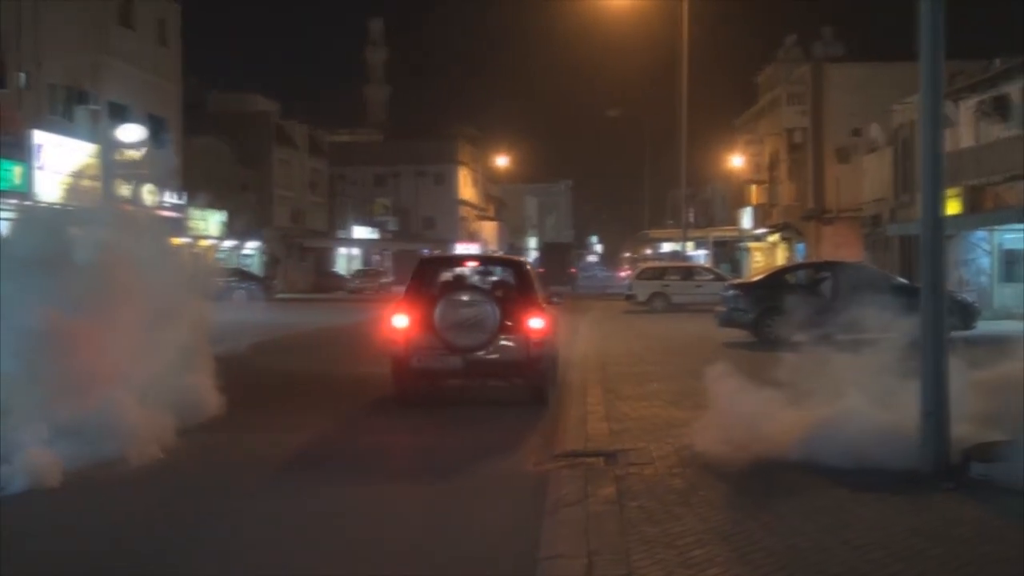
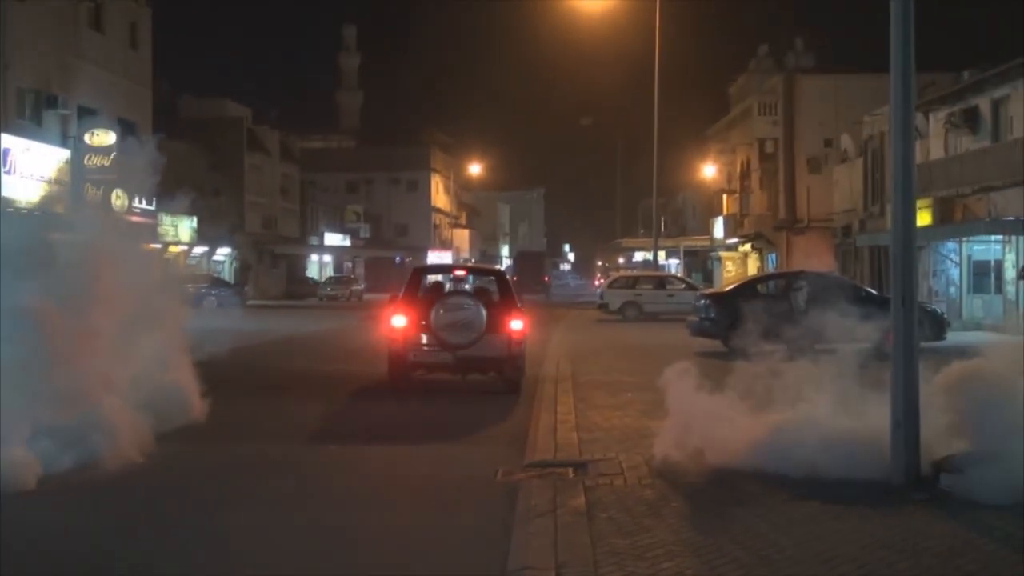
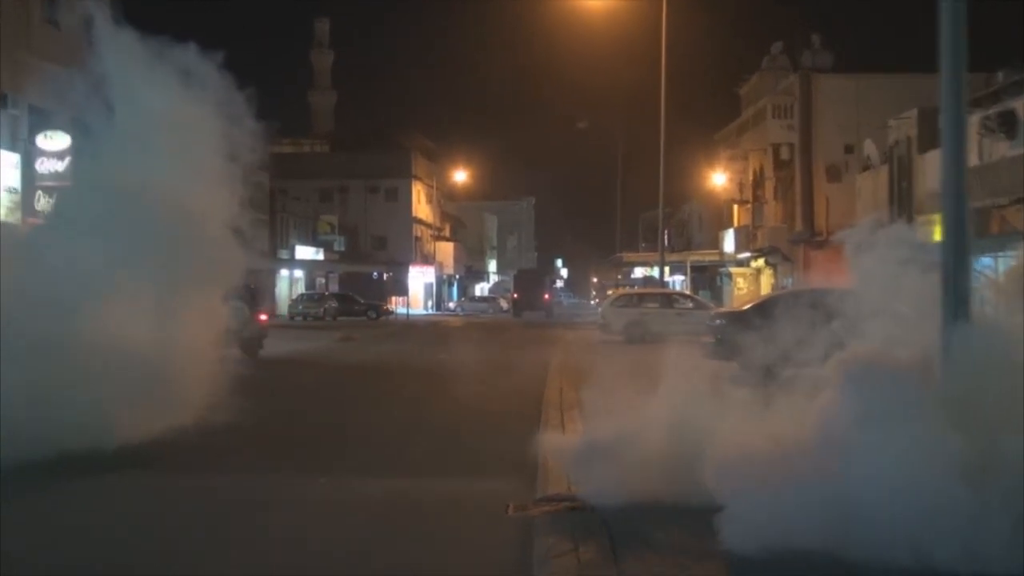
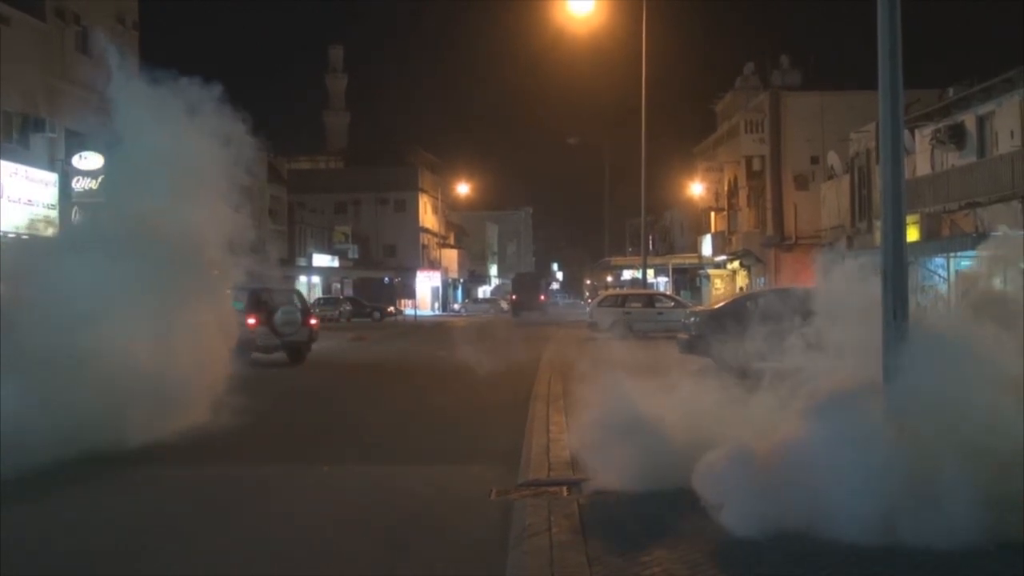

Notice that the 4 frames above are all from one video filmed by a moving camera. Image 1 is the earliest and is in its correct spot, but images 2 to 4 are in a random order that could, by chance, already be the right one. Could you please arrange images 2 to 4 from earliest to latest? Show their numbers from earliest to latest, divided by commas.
2, 4, 3
